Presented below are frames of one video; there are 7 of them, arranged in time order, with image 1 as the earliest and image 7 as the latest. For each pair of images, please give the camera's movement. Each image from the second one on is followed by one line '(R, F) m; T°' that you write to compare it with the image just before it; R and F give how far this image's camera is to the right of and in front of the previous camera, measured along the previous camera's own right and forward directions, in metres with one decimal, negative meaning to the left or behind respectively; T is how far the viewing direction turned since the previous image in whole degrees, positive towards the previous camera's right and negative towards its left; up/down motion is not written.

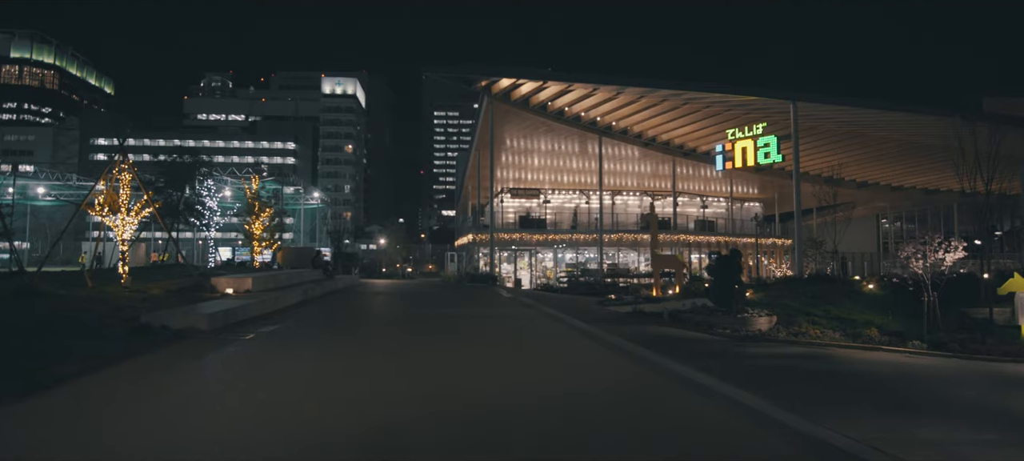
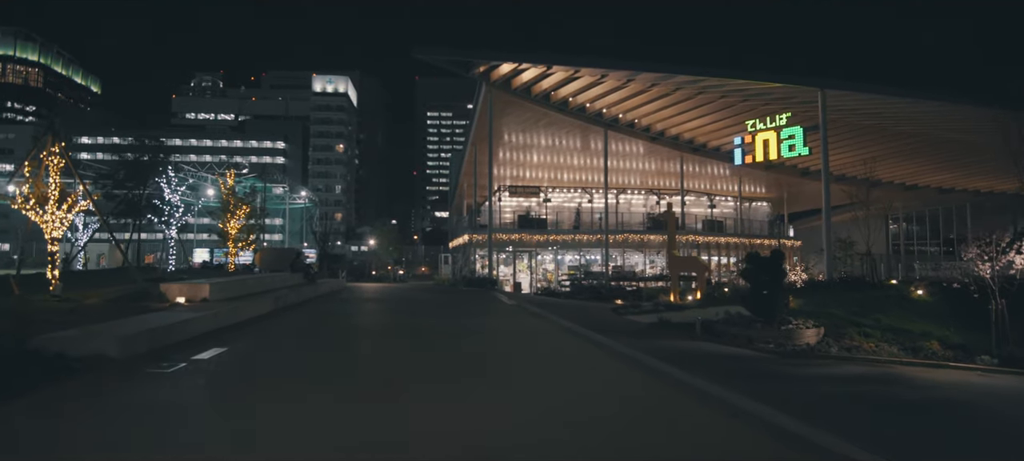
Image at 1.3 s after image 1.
(-0.3, +2.6) m; +1°
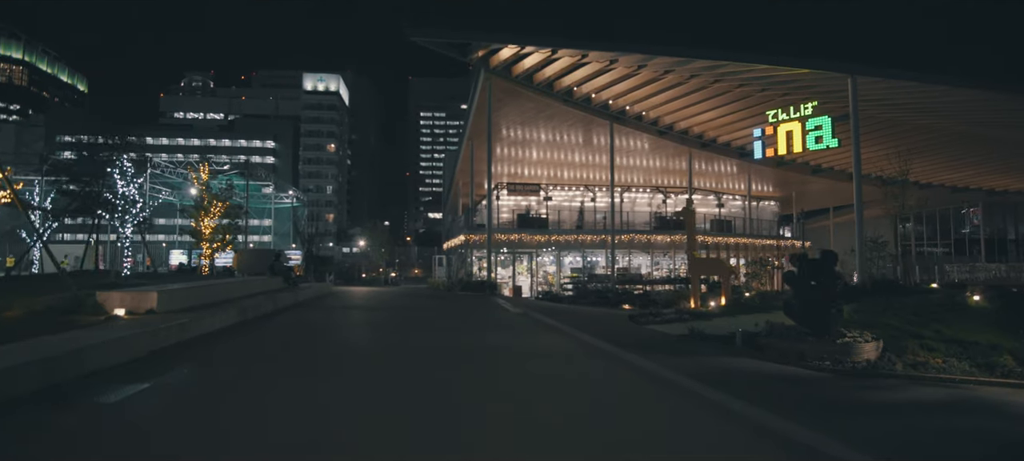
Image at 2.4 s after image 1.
(-0.3, +2.3) m; +1°
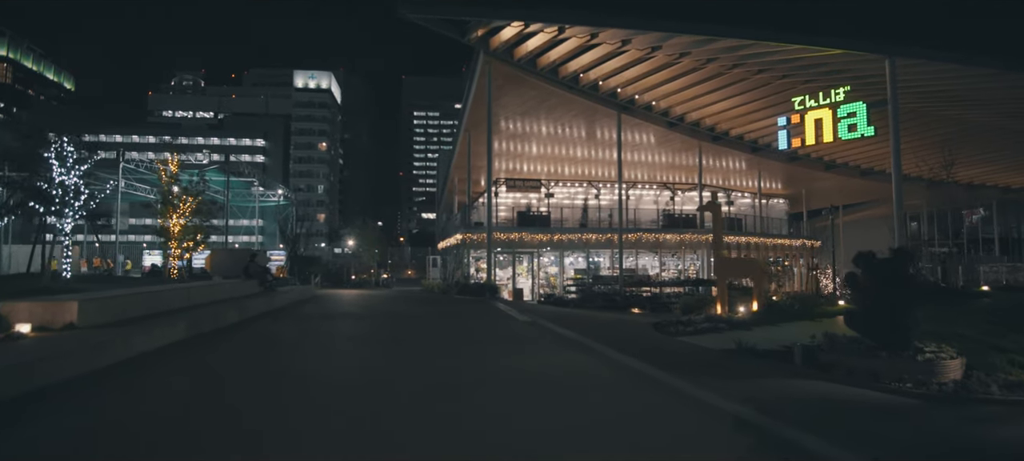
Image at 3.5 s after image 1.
(-0.3, +2.3) m; +1°
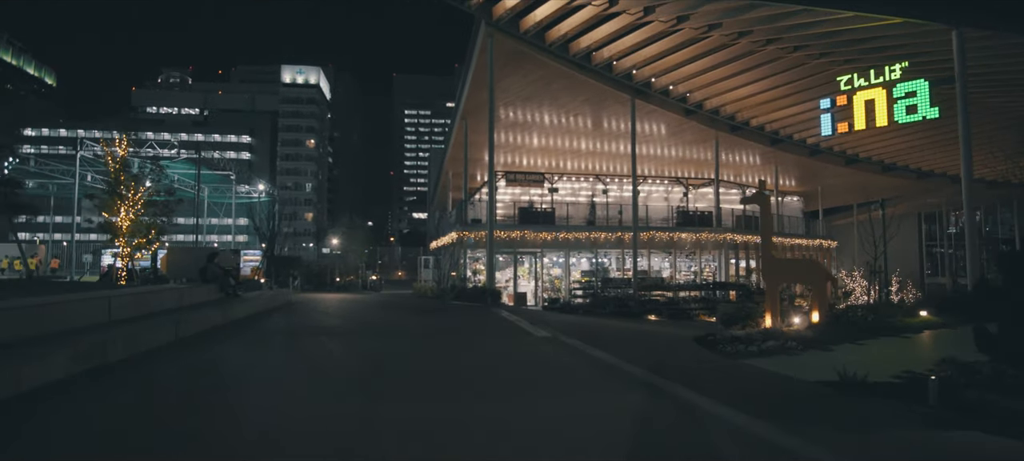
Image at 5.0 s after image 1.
(-0.4, +3.1) m; +1°
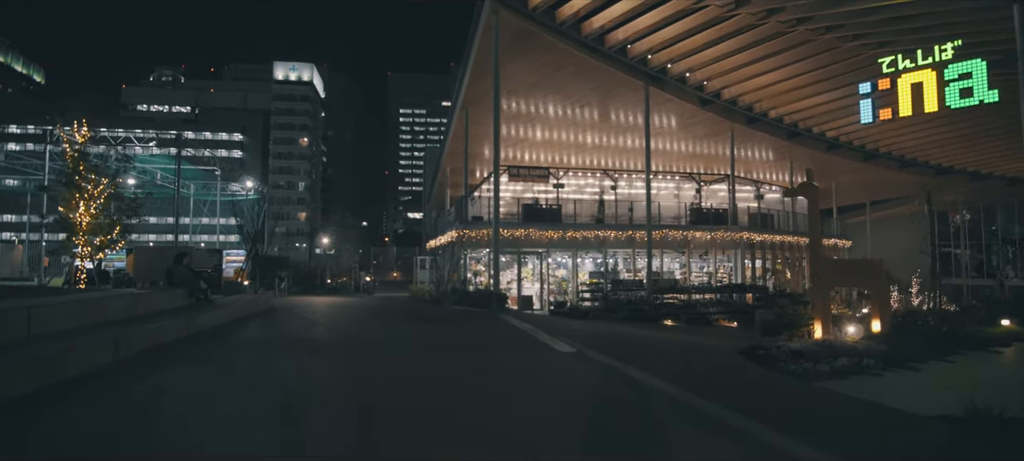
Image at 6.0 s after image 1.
(-0.4, +2.0) m; 0°
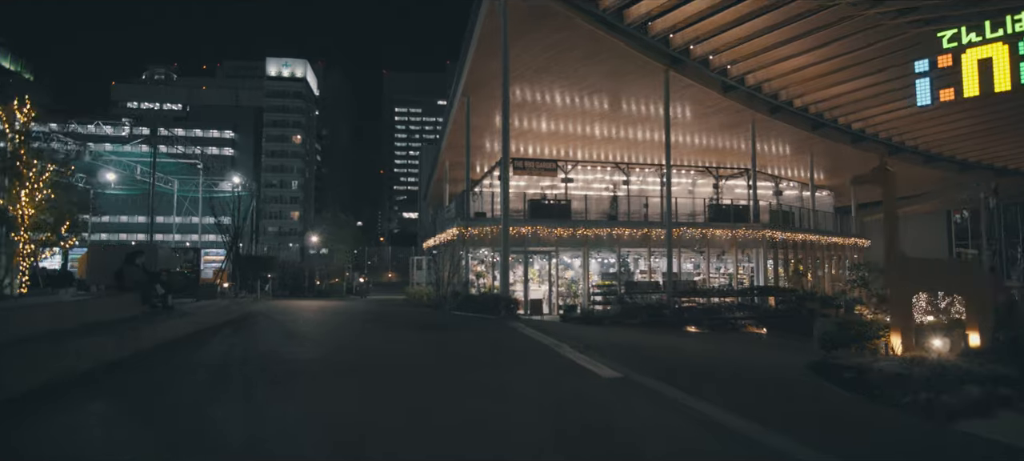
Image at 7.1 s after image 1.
(-0.4, +2.3) m; 0°
